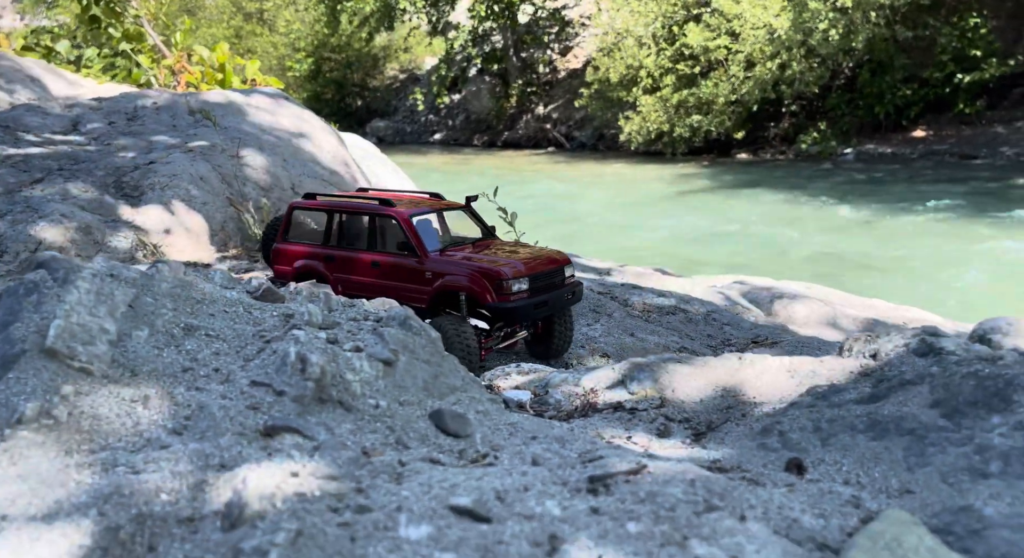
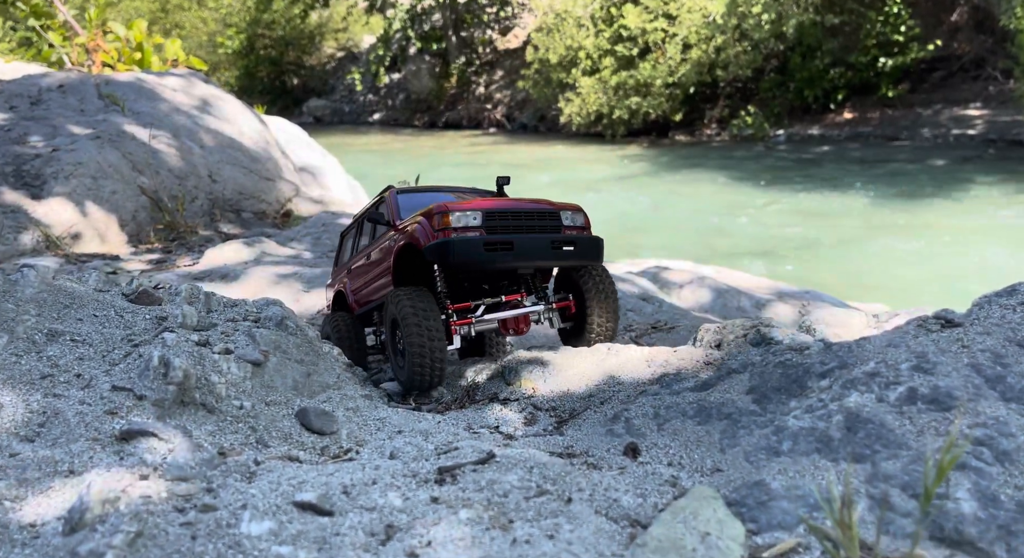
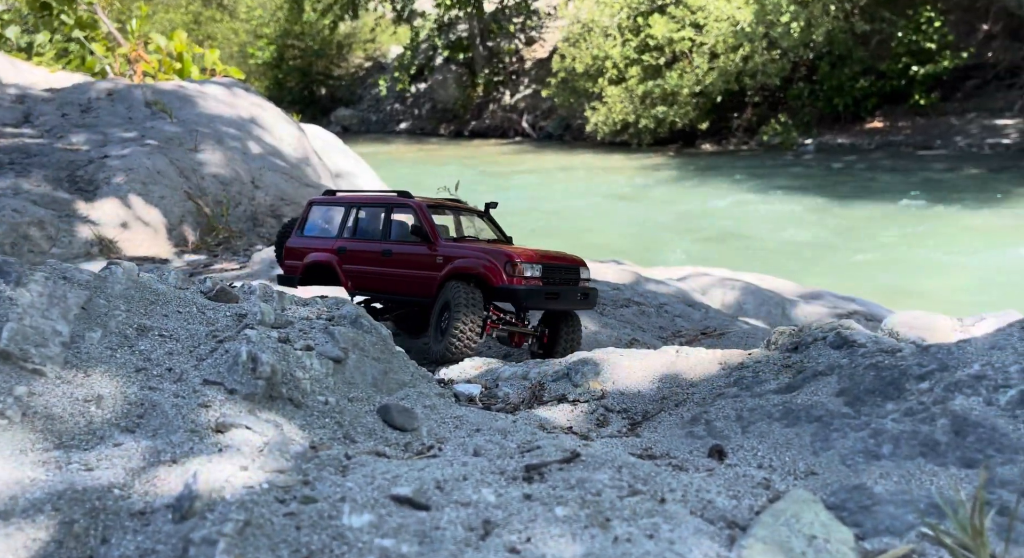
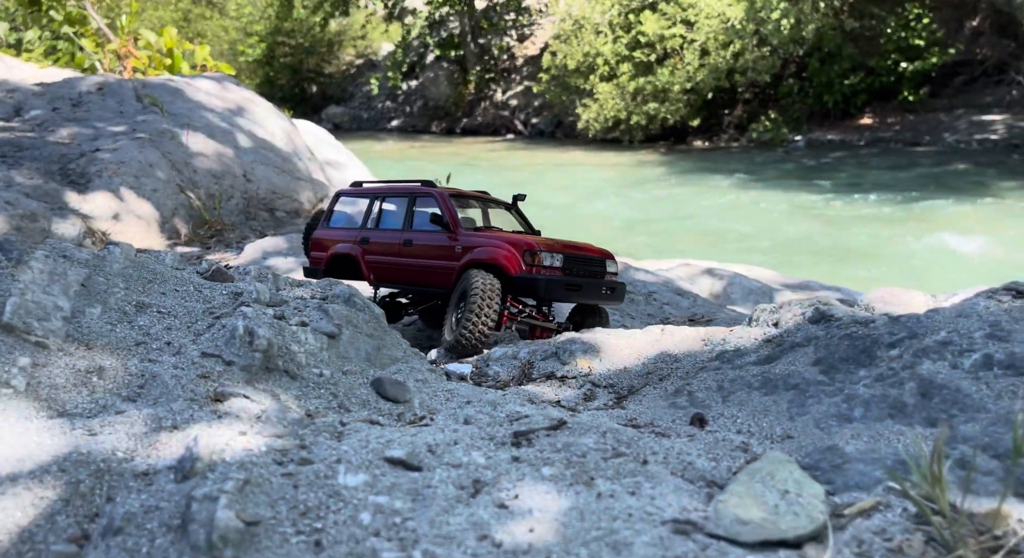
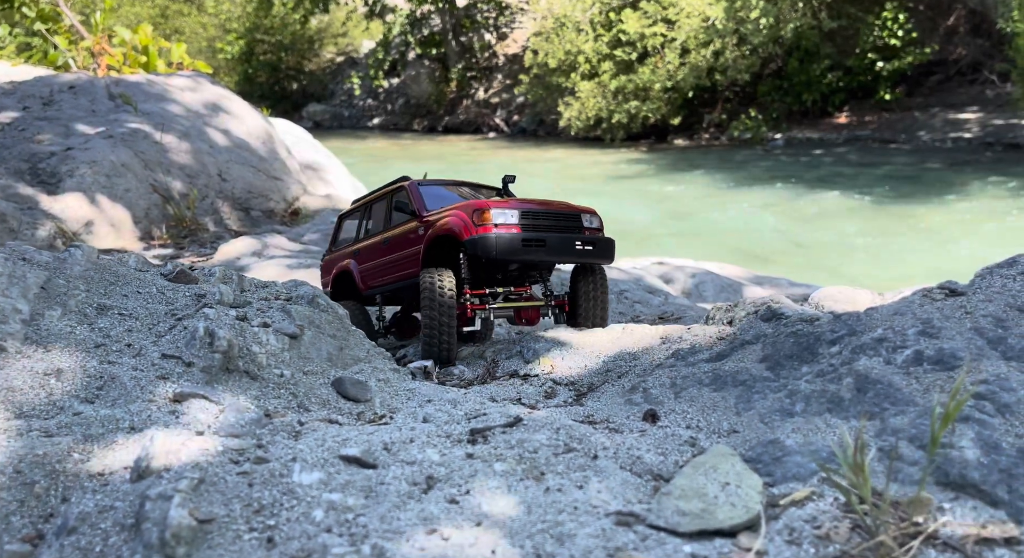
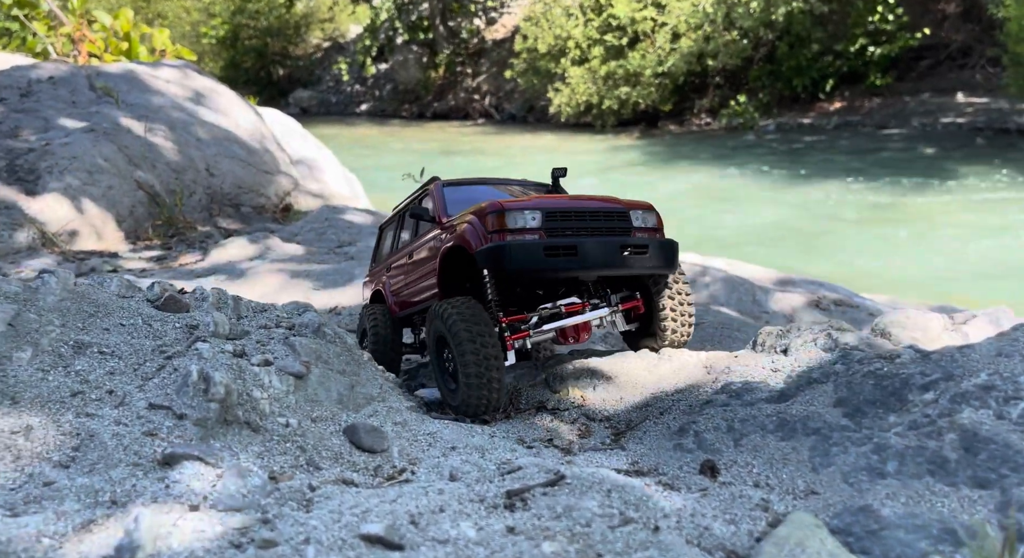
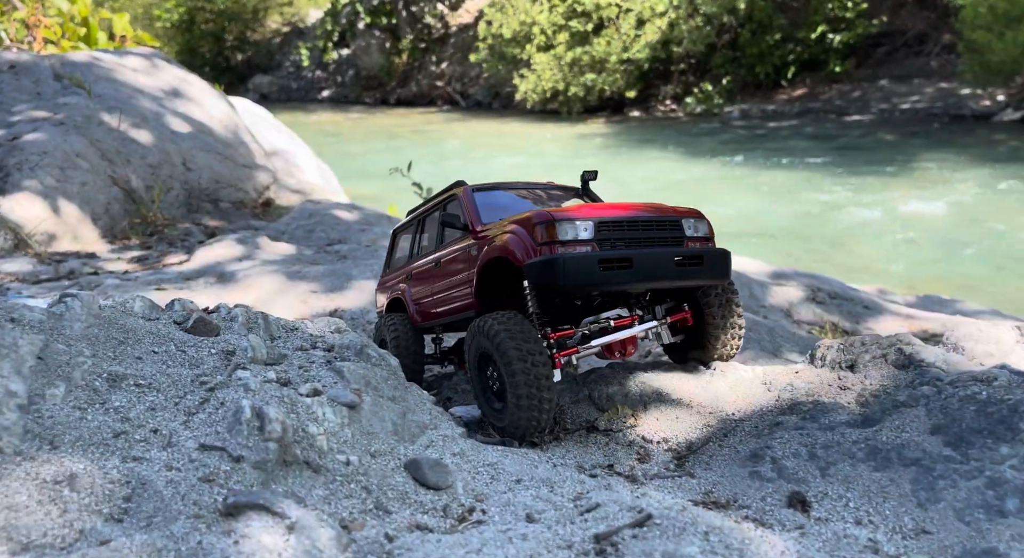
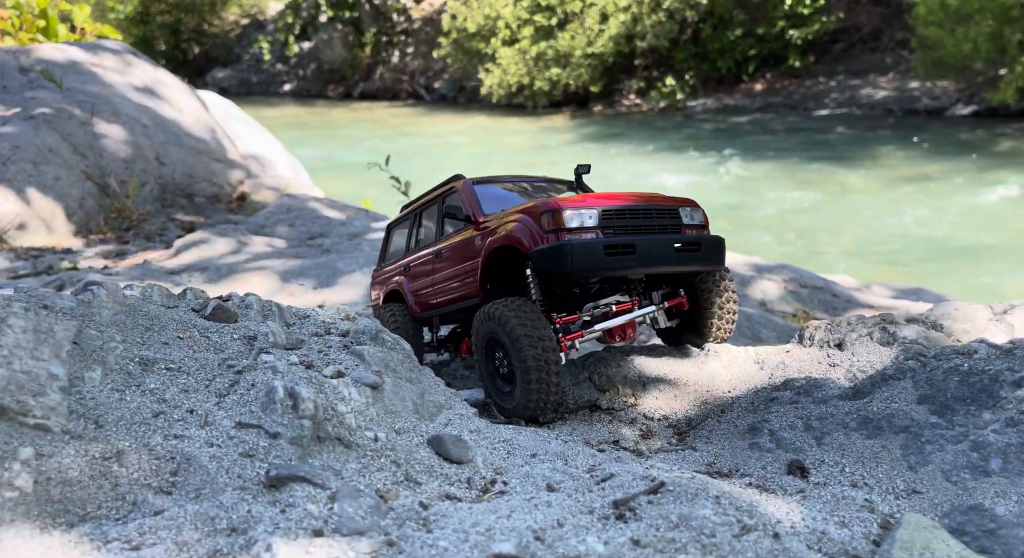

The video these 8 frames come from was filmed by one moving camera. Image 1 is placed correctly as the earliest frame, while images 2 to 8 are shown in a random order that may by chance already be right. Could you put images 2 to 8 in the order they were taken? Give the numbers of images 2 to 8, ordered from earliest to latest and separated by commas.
3, 4, 5, 2, 6, 7, 8
